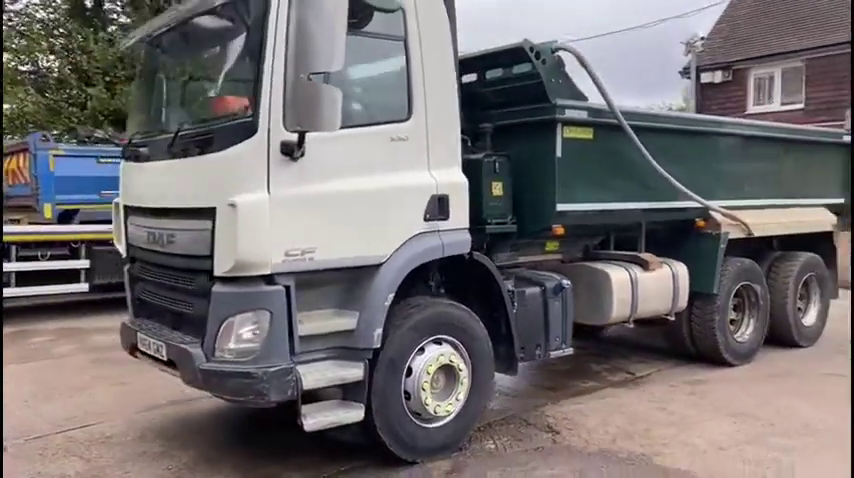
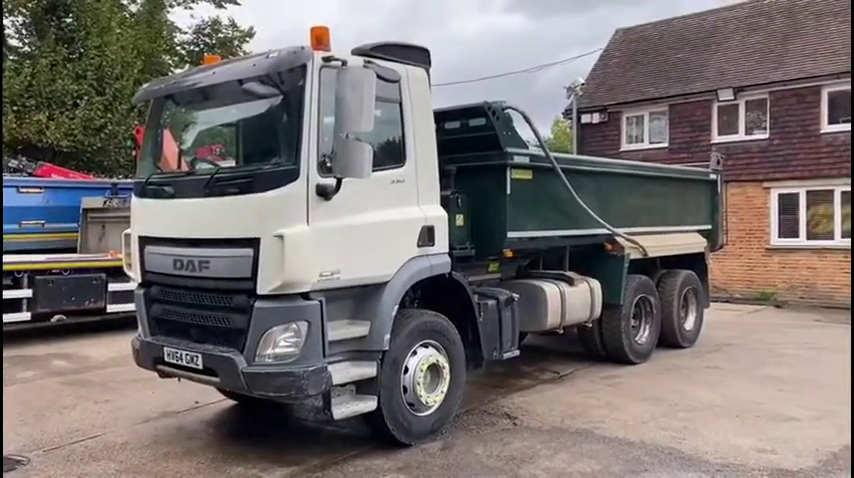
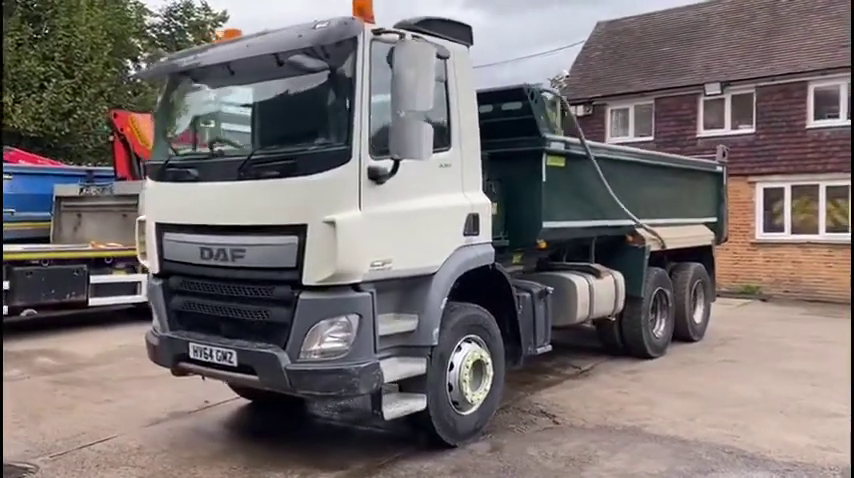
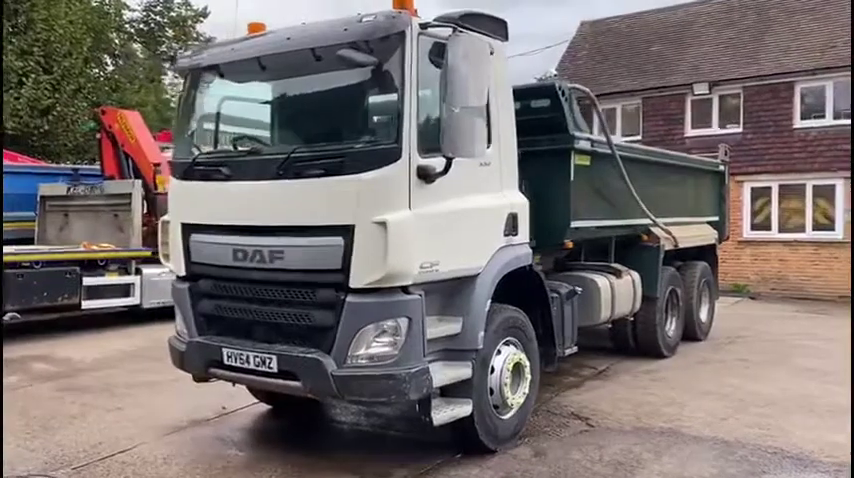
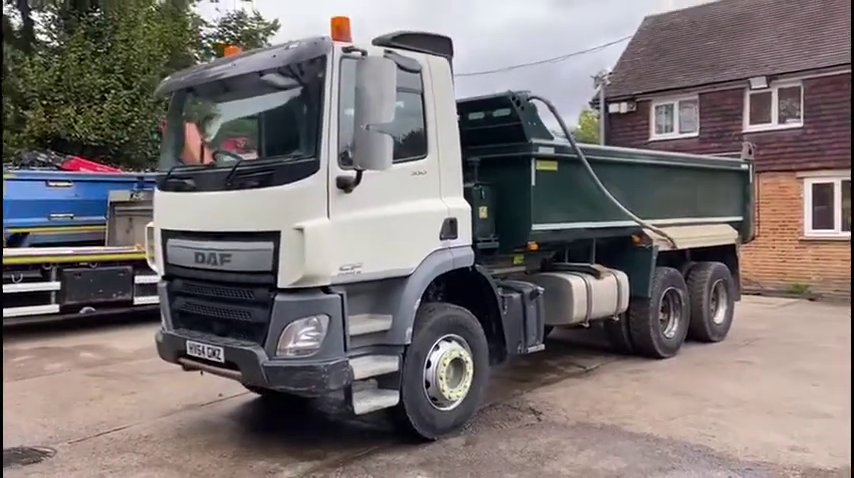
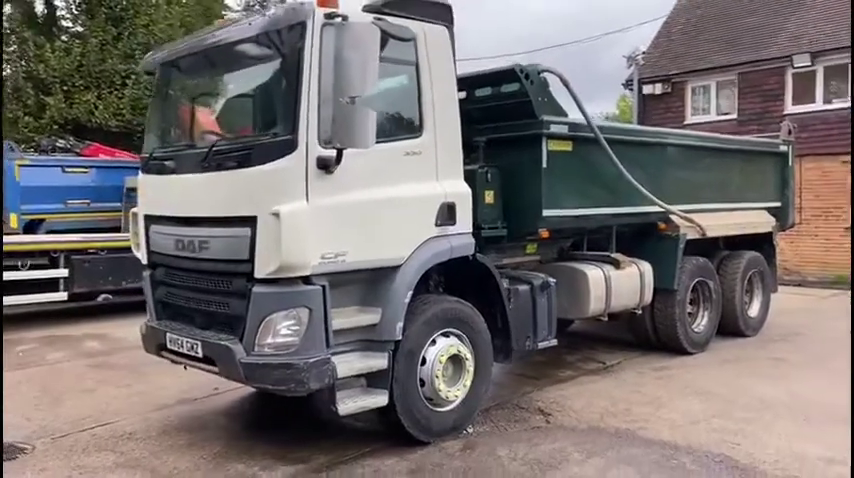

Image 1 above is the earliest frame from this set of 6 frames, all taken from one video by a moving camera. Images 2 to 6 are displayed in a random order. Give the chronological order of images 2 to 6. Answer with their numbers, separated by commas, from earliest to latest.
6, 5, 2, 3, 4
